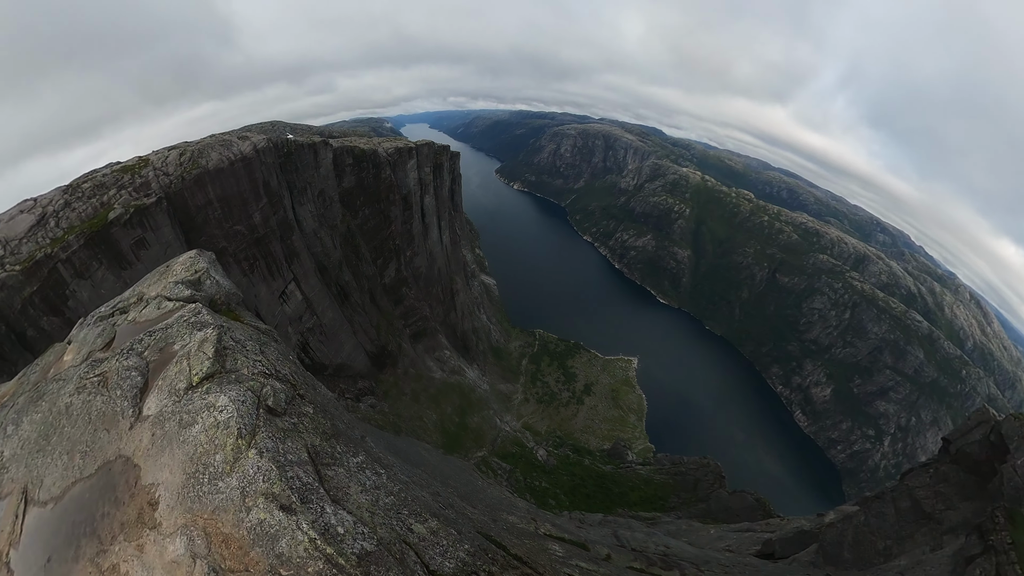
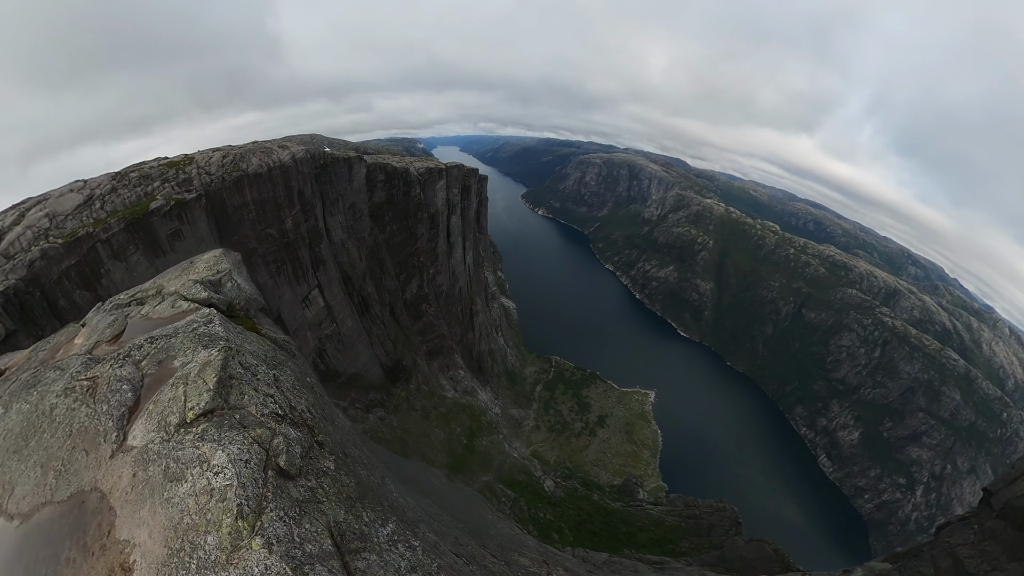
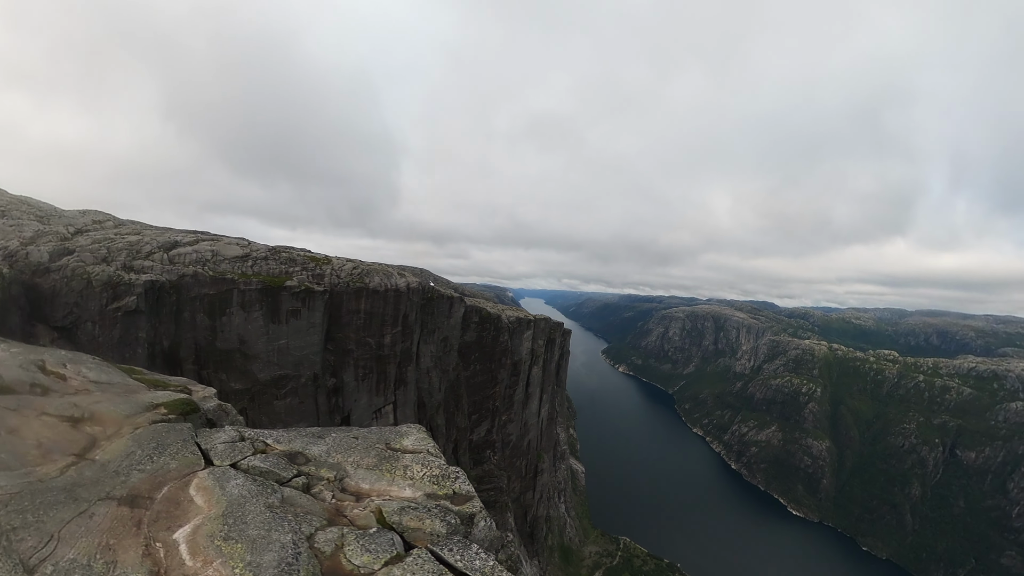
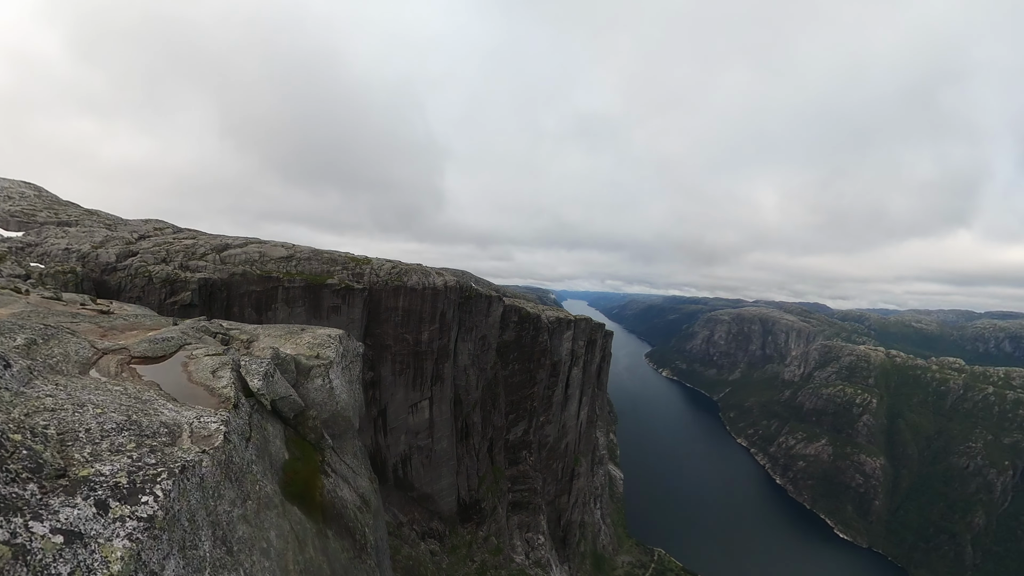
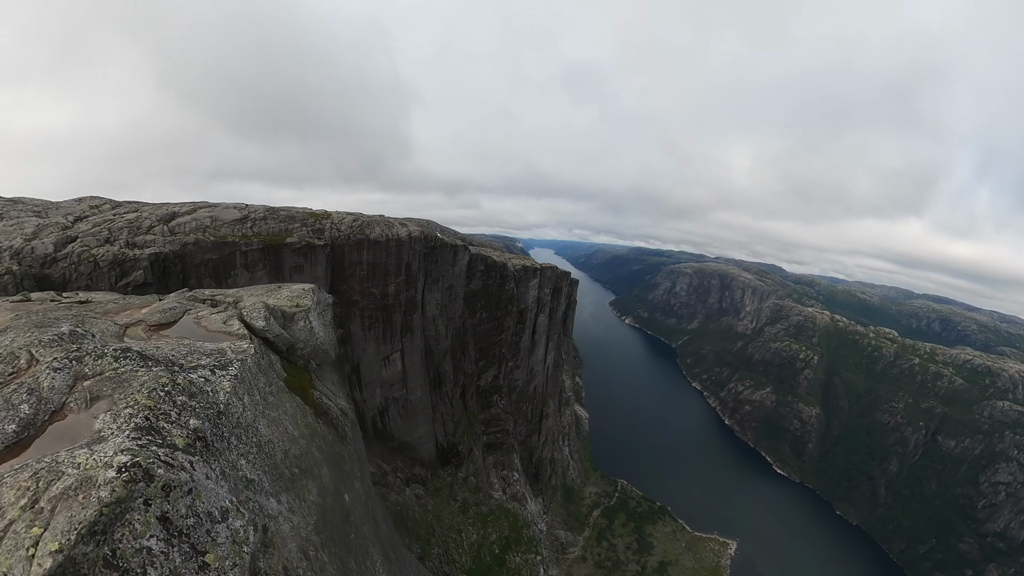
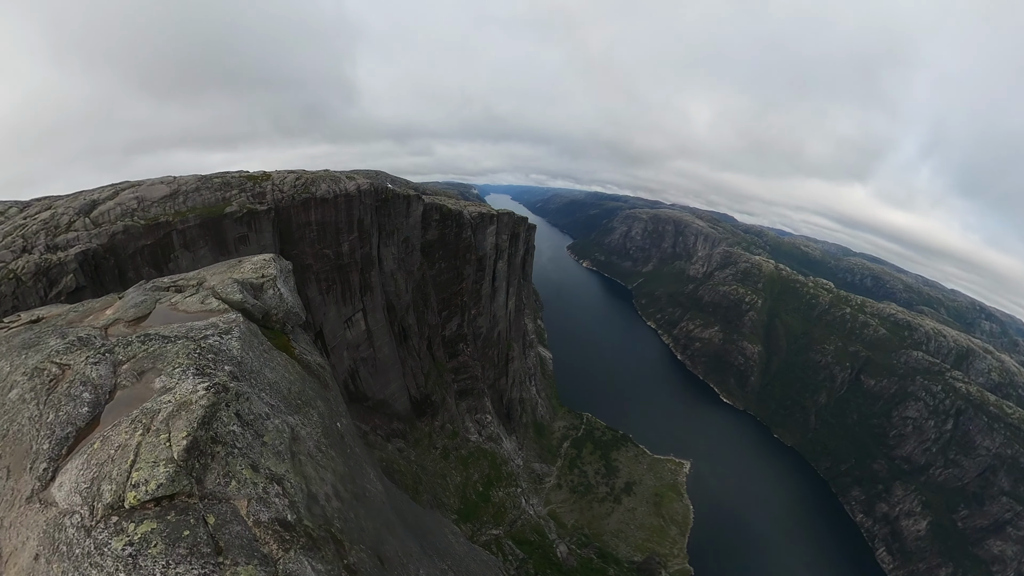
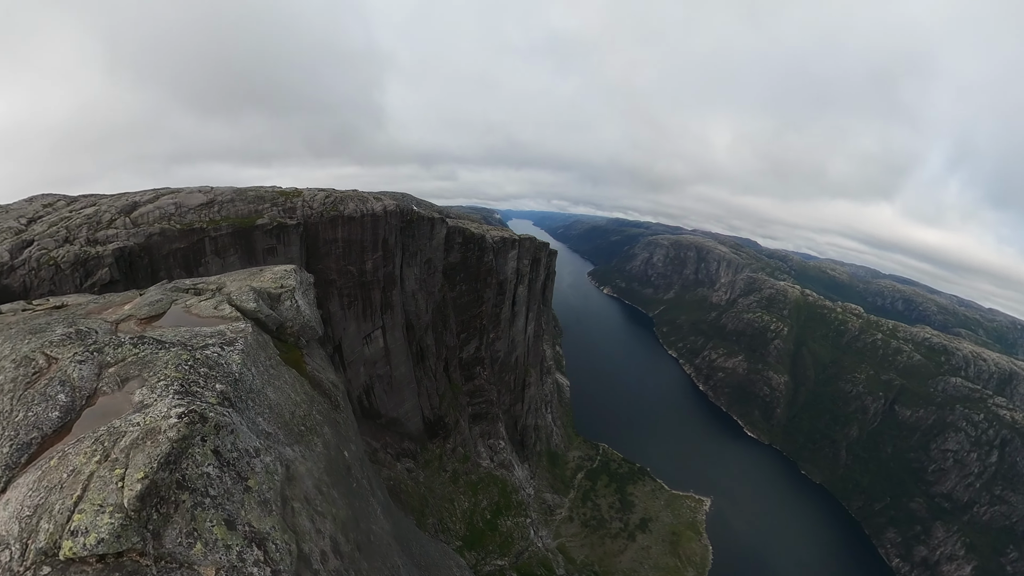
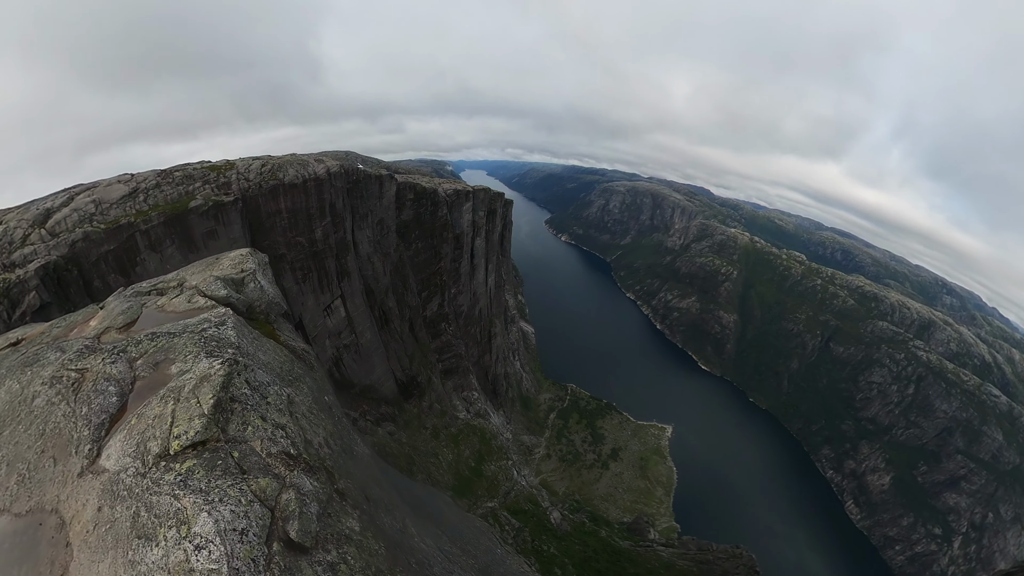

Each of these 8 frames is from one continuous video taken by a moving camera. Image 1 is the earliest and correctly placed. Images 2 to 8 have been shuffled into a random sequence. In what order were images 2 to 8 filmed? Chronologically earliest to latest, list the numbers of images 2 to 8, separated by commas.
2, 8, 6, 7, 5, 4, 3
